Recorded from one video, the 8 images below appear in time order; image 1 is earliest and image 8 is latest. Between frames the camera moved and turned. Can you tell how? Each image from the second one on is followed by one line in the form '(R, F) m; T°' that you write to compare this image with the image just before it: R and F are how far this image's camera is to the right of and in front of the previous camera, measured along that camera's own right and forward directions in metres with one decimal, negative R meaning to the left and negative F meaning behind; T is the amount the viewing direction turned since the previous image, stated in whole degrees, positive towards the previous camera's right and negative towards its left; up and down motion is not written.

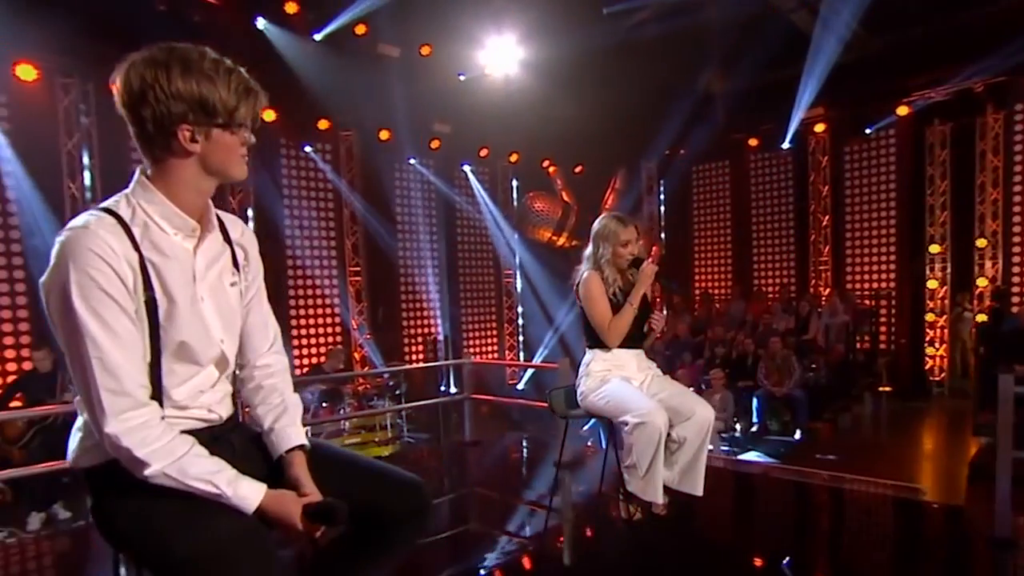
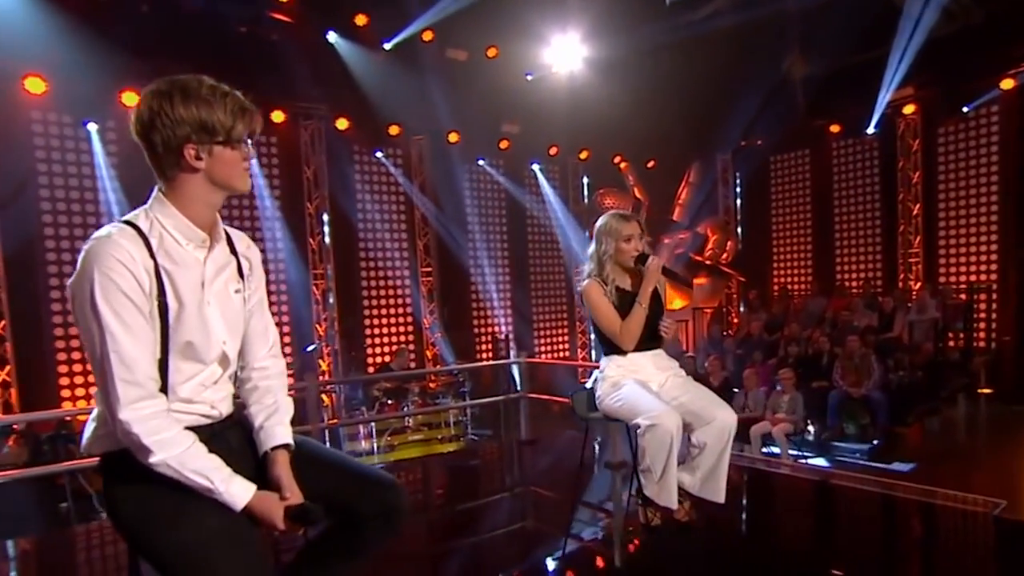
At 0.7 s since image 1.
(+0.3, 0.0) m; -8°
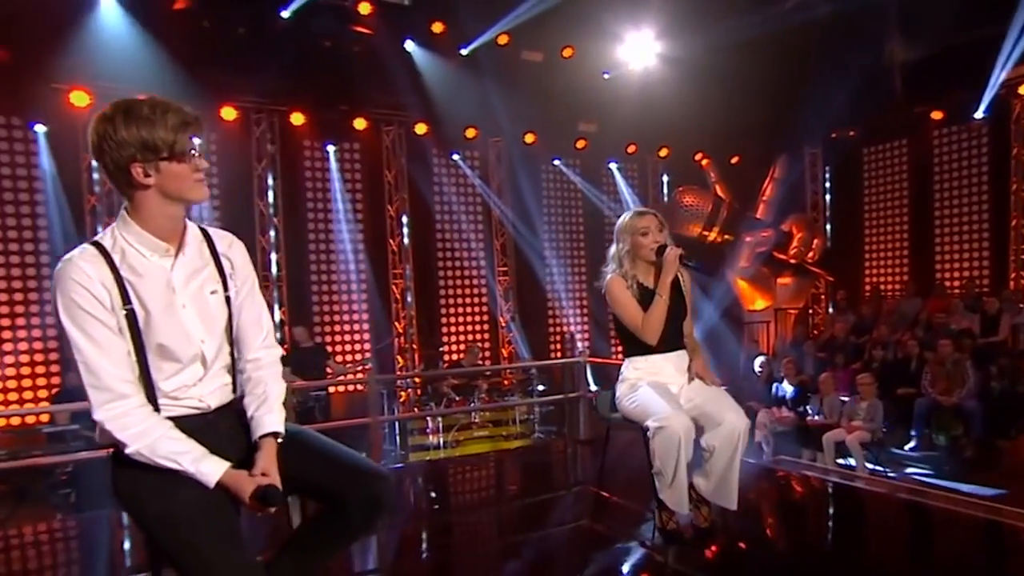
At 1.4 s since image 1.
(+0.4, 0.0) m; -9°
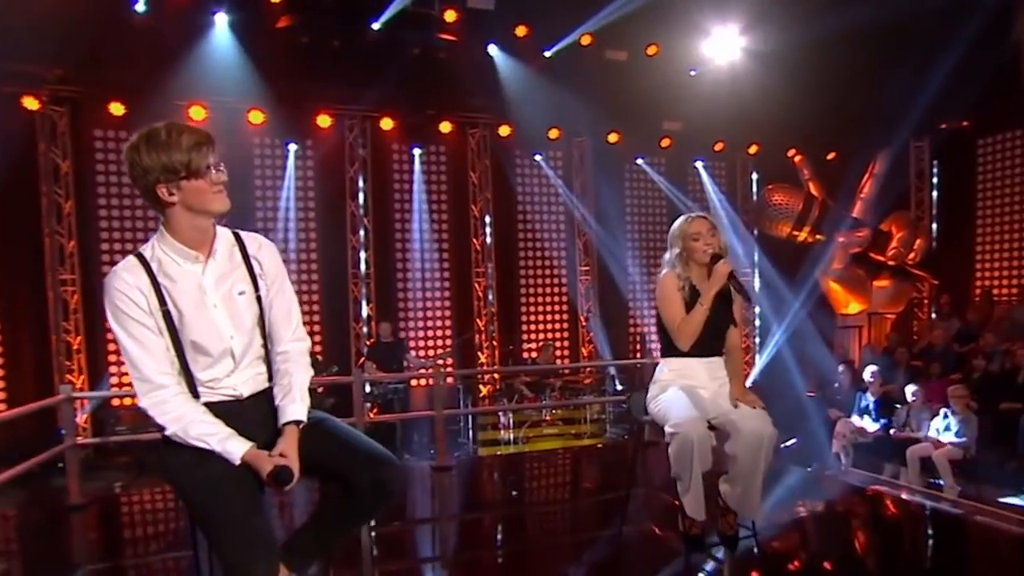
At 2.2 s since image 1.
(+0.3, -0.1) m; -9°
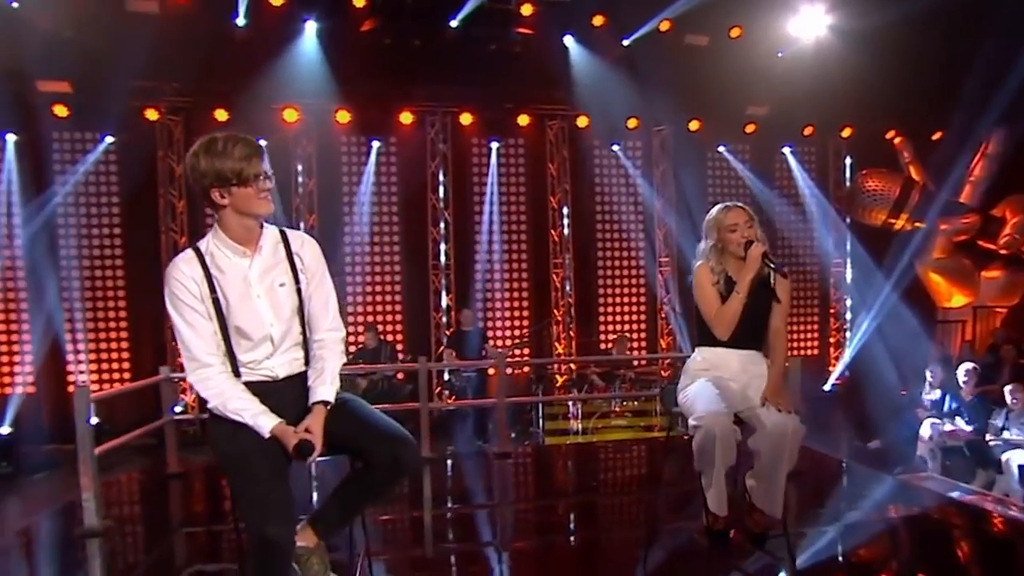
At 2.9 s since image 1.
(+0.3, -0.1) m; -9°
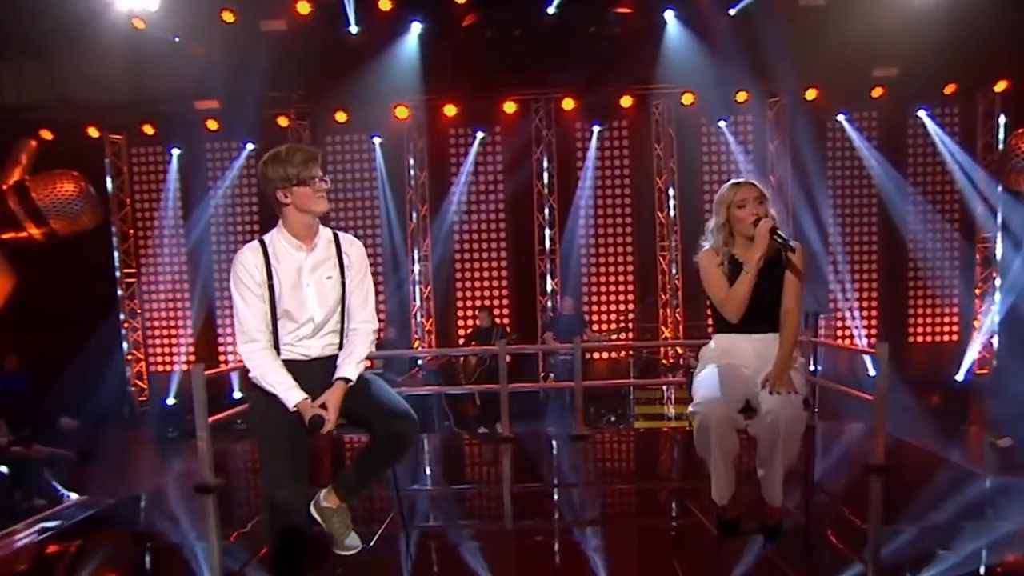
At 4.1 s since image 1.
(+0.6, -0.1) m; -13°
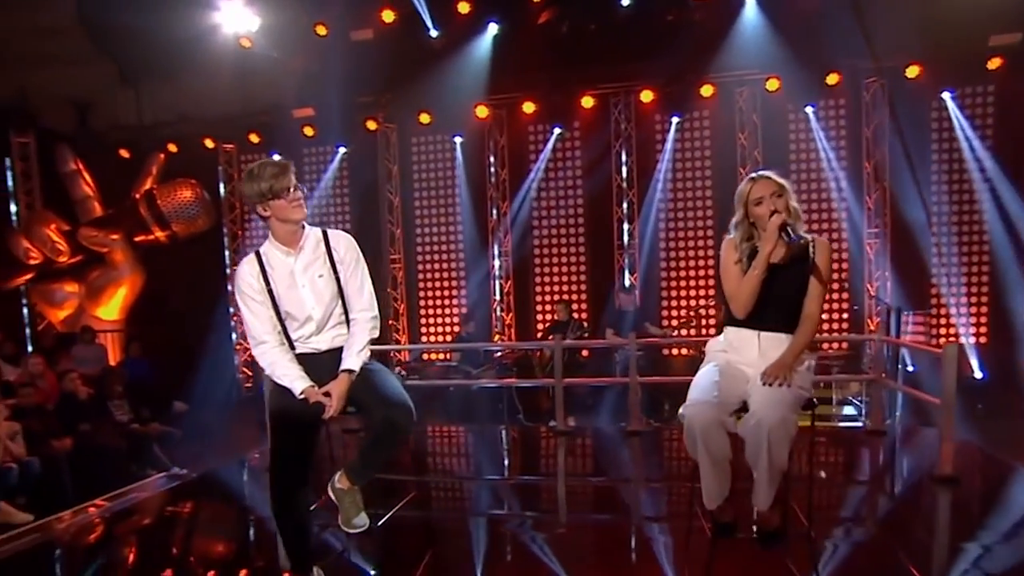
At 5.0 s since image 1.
(+0.5, 0.0) m; -10°
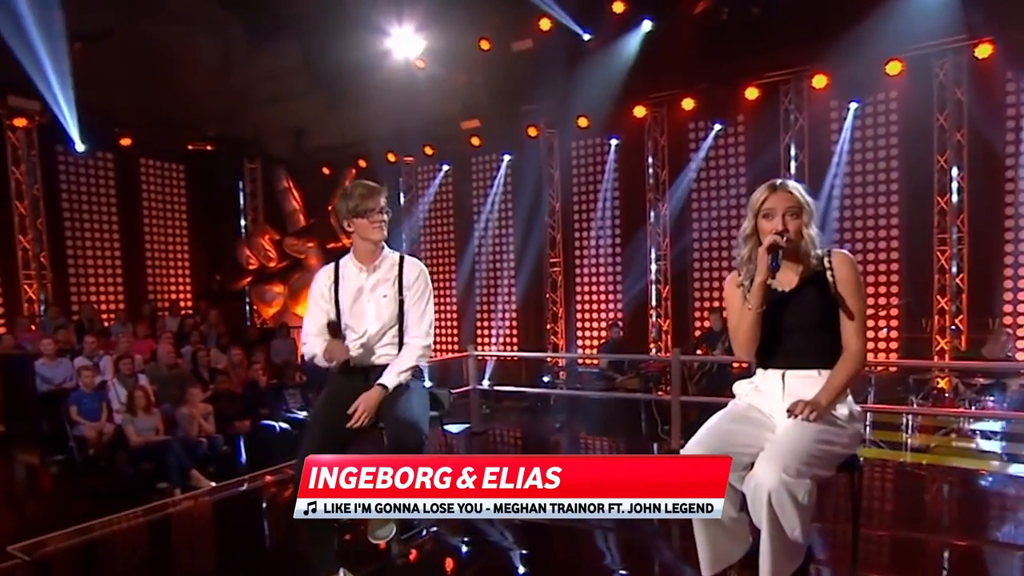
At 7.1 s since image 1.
(+0.8, +0.2) m; -18°
